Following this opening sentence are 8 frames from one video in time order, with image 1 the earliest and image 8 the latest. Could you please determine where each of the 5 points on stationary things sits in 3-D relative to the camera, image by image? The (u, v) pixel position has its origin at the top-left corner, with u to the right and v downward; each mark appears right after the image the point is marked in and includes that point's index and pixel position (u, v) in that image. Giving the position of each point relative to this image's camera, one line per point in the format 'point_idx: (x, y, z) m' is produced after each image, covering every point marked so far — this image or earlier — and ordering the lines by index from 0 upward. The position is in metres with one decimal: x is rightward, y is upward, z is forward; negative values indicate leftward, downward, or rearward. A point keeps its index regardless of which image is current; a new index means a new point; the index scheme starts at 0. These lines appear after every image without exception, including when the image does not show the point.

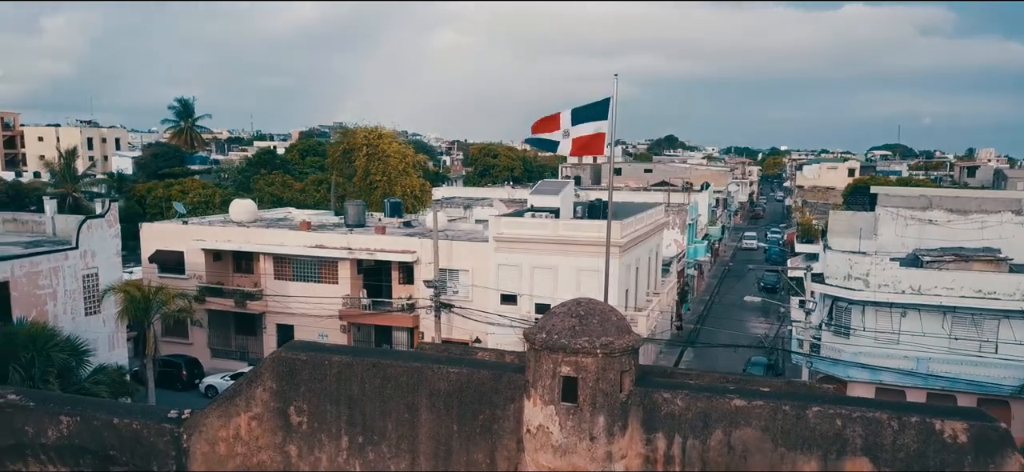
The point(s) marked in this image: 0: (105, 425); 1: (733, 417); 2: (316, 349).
0: (-5.6, -2.6, +11.3) m
1: (+2.4, -2.0, +8.9) m
2: (-2.6, -1.5, +10.7) m
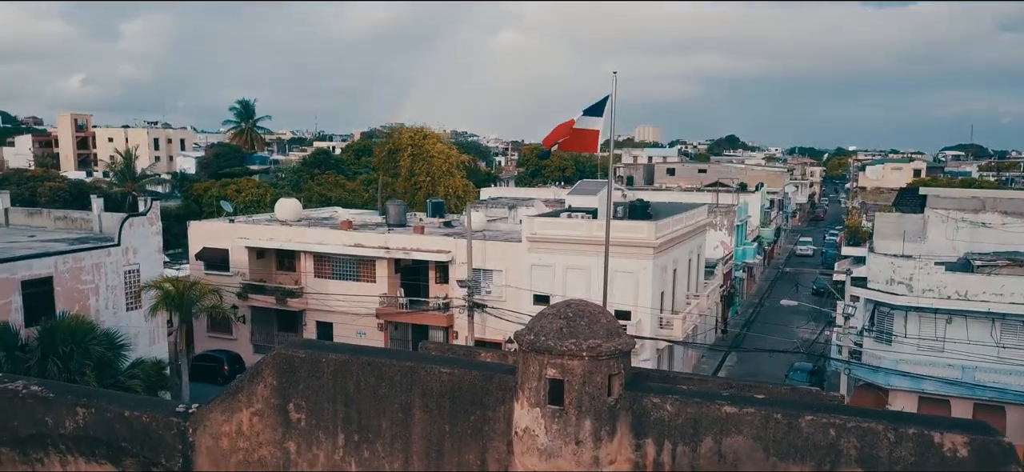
0: (-5.6, -2.6, +11.7) m
1: (+2.2, -2.0, +8.6) m
2: (-2.6, -1.4, +10.8) m
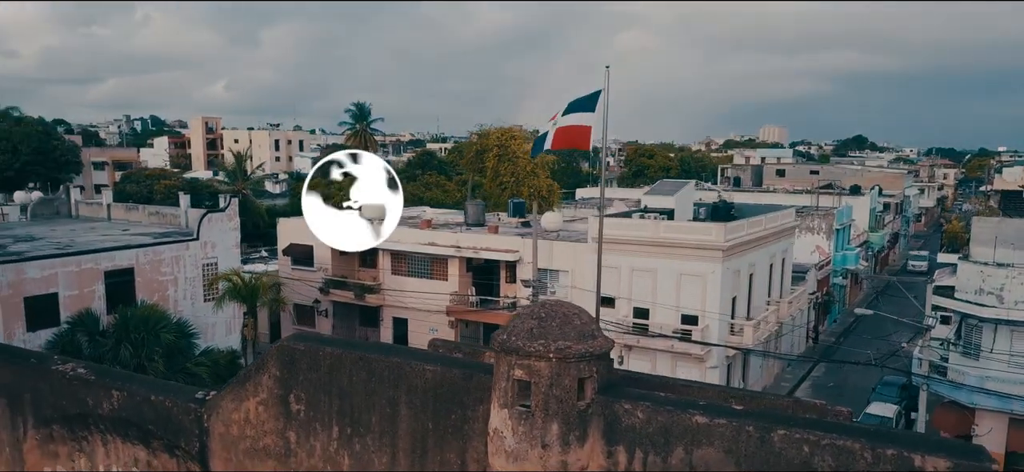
0: (-5.5, -2.5, +12.3) m
1: (+1.8, -2.0, +8.2) m
2: (-2.6, -1.4, +11.0) m
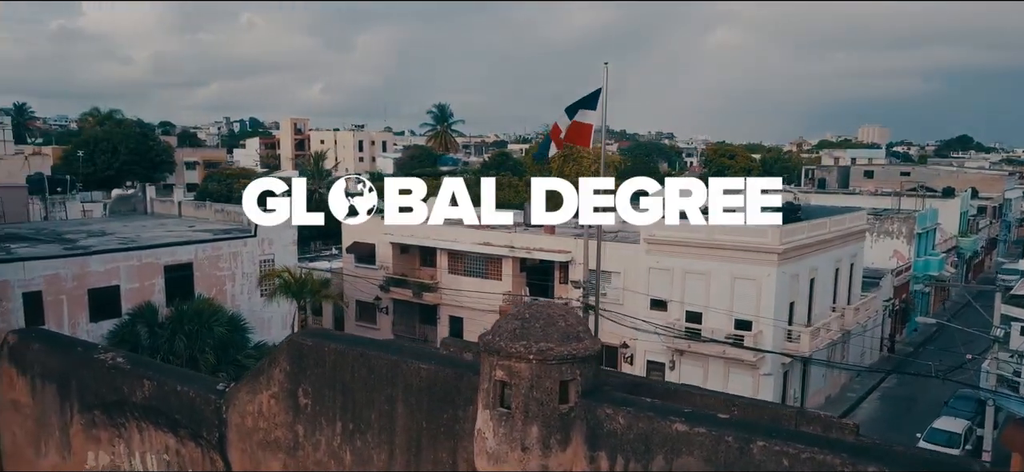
0: (-5.3, -2.4, +12.8) m
1: (+1.6, -2.0, +7.9) m
2: (-2.6, -1.4, +11.2) m
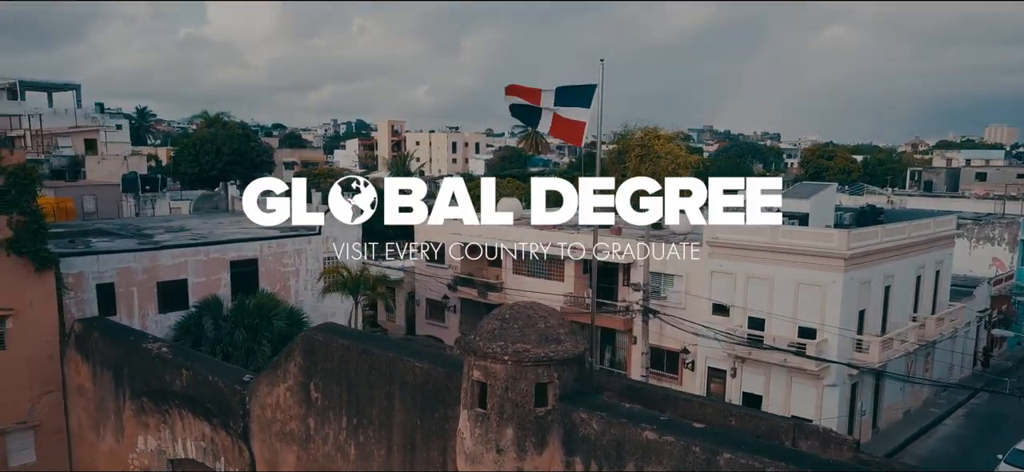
0: (-5.0, -2.3, +13.3) m
1: (+1.2, -2.0, +7.7) m
2: (-2.4, -1.3, +11.4) m
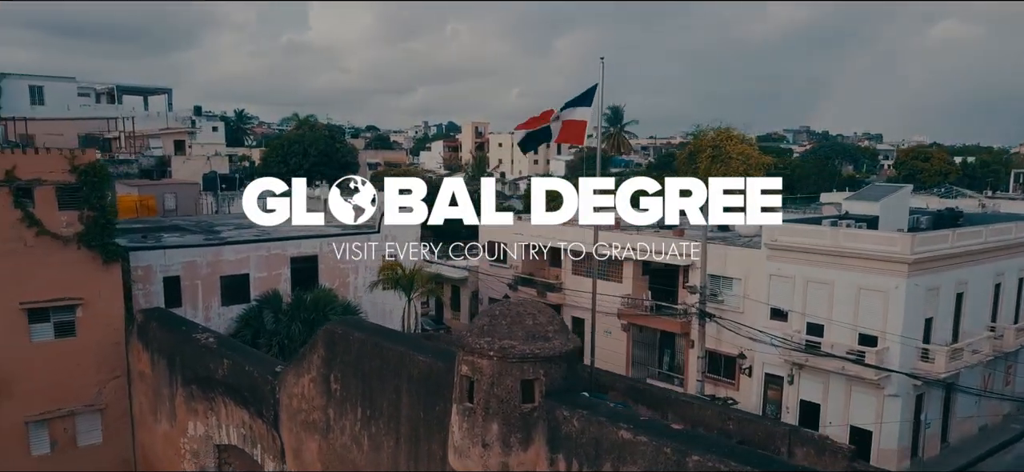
0: (-4.5, -2.3, +13.9) m
1: (+1.0, -2.0, +7.6) m
2: (-2.2, -1.3, +11.7) m
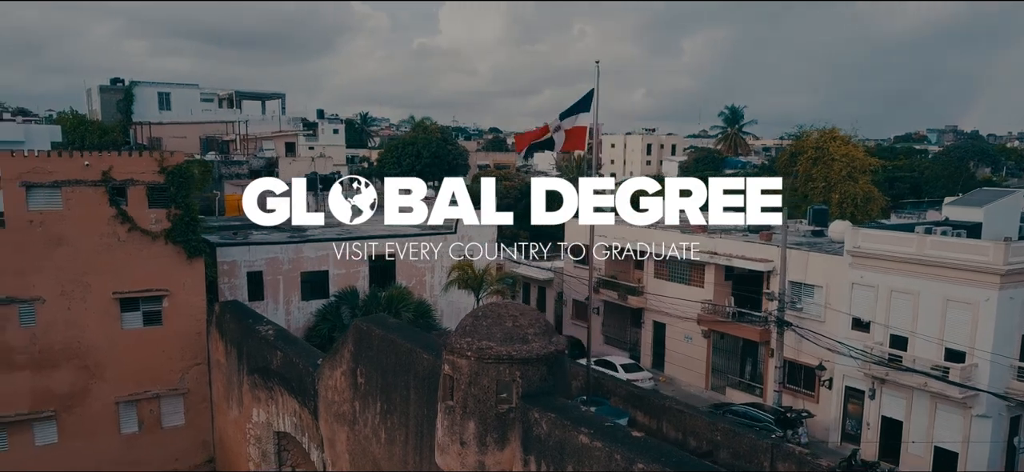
0: (-3.9, -2.2, +14.7) m
1: (+0.6, -2.0, +7.6) m
2: (-2.0, -1.3, +12.1) m
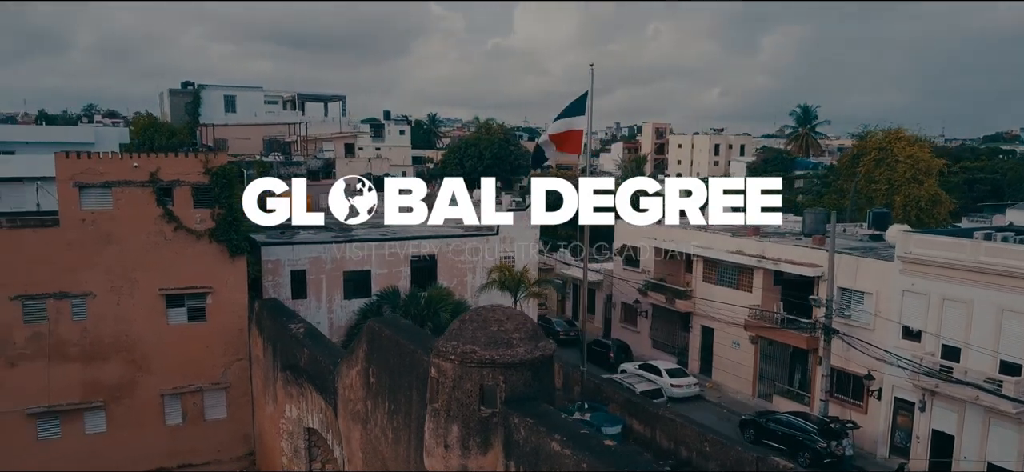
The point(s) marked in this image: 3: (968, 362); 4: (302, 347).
0: (-3.6, -2.2, +15.0) m
1: (+0.4, -2.1, +7.5) m
2: (-1.8, -1.3, +12.3) m
3: (+10.7, -2.9, +19.2) m
4: (-4.0, -2.1, +15.7) m
